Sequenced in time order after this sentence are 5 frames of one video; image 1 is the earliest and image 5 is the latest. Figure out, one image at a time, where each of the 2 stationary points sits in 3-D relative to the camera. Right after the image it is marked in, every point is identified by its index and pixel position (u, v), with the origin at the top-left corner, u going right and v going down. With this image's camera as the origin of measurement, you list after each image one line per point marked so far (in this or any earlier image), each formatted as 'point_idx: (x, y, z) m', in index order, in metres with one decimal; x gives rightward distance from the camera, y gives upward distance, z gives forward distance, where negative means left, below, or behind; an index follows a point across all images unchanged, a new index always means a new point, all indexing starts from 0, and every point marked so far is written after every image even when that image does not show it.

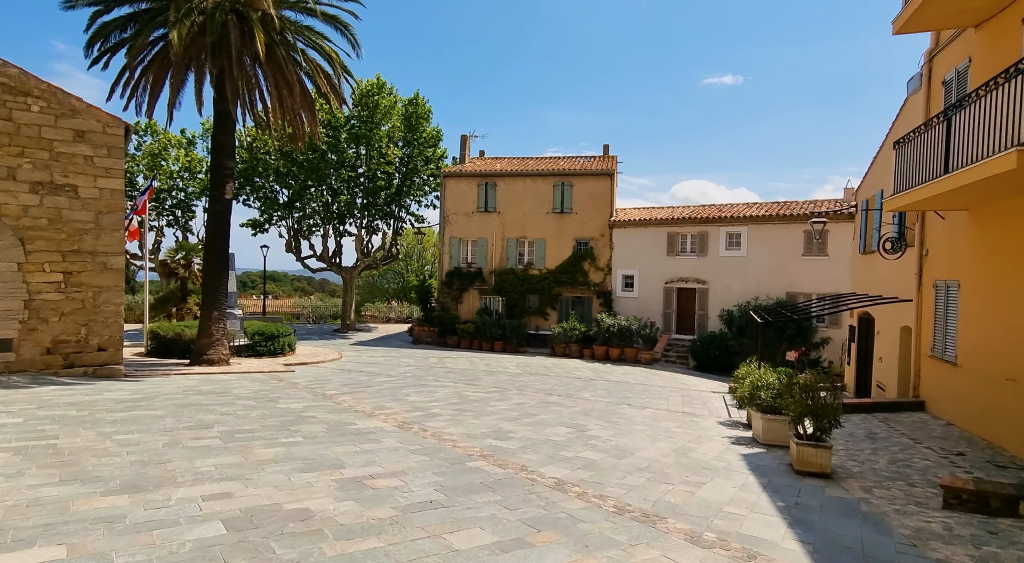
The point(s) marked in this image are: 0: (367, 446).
0: (-1.6, -1.8, +6.5) m
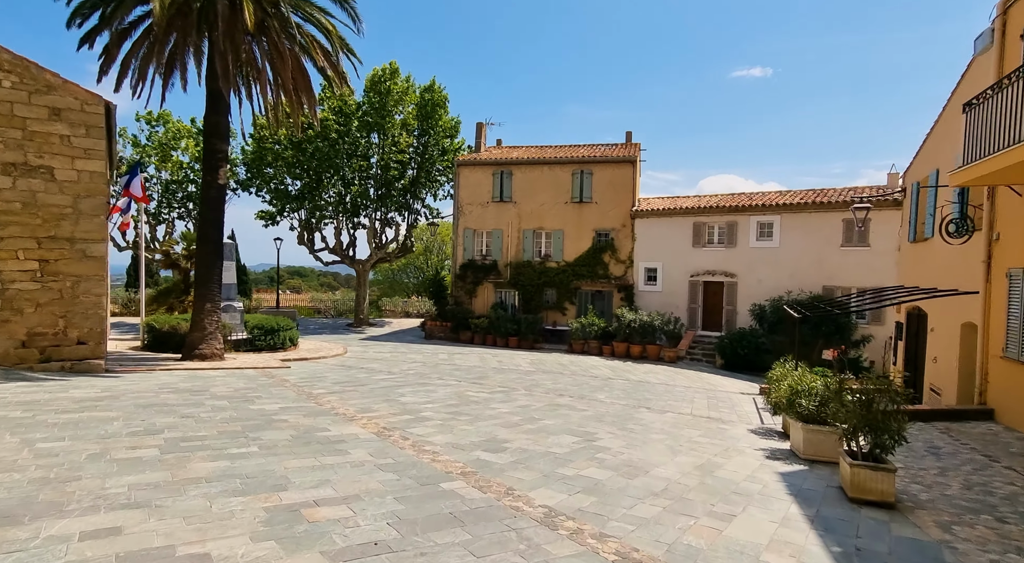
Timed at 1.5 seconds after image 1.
0: (-1.7, -1.6, +5.5) m
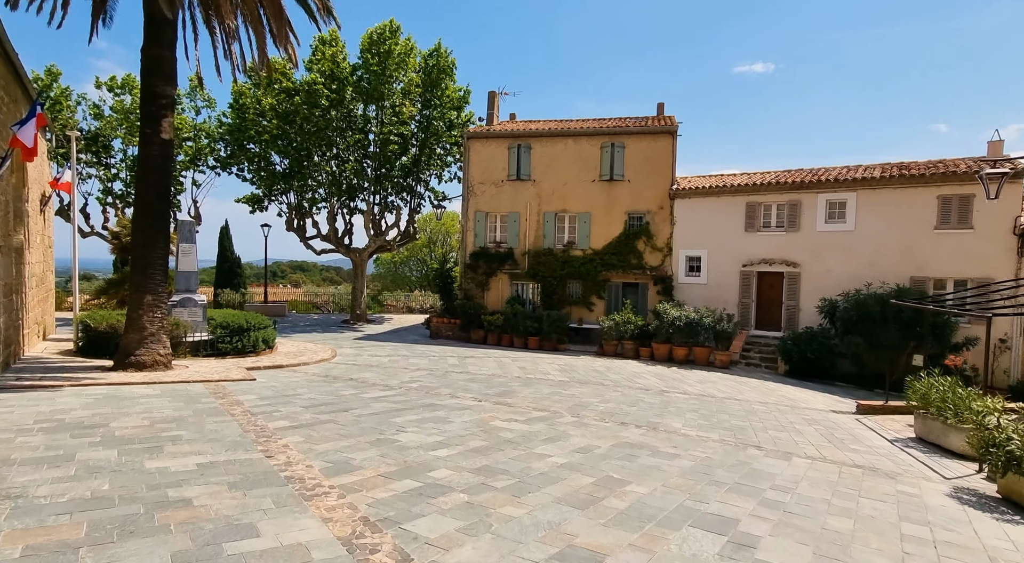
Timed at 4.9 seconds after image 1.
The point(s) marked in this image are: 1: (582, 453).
0: (-1.1, -1.4, +2.3) m
1: (+0.7, -1.8, +6.2) m
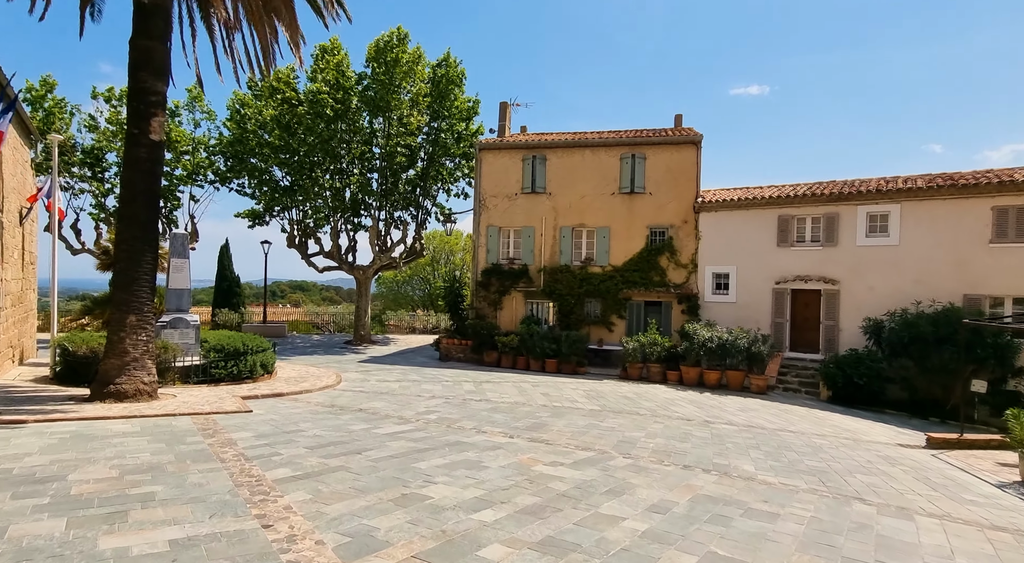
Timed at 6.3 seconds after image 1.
0: (-0.6, -1.4, +1.0) m
1: (+1.2, -1.9, +4.9) m
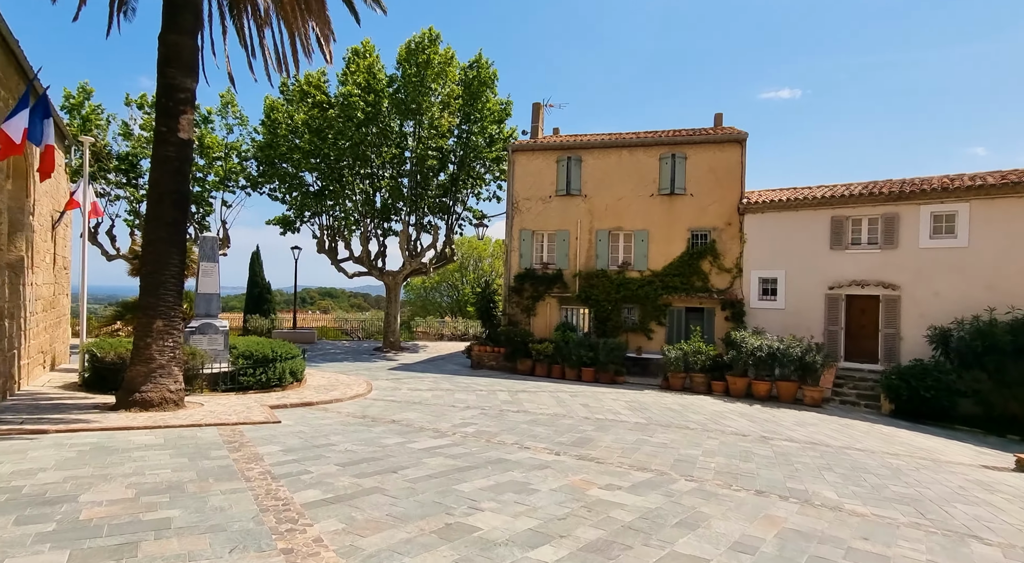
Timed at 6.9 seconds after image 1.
0: (-0.4, -1.4, +0.4) m
1: (+1.7, -1.9, +4.2) m
